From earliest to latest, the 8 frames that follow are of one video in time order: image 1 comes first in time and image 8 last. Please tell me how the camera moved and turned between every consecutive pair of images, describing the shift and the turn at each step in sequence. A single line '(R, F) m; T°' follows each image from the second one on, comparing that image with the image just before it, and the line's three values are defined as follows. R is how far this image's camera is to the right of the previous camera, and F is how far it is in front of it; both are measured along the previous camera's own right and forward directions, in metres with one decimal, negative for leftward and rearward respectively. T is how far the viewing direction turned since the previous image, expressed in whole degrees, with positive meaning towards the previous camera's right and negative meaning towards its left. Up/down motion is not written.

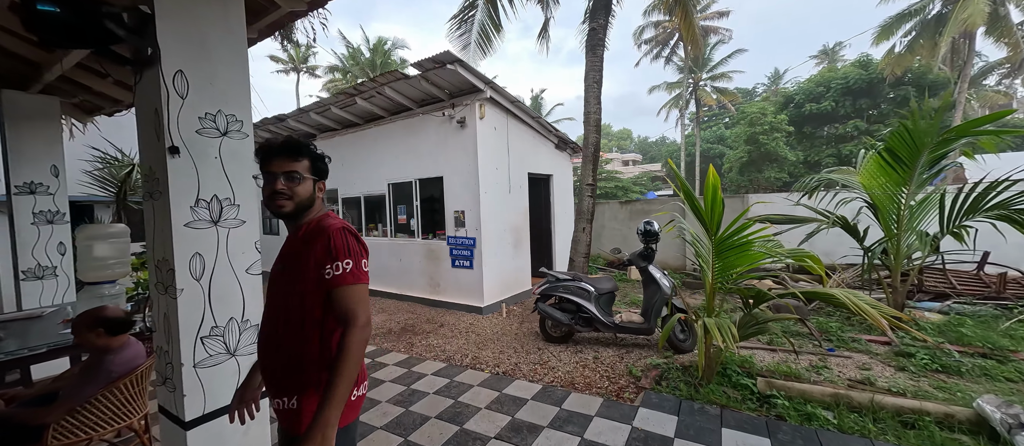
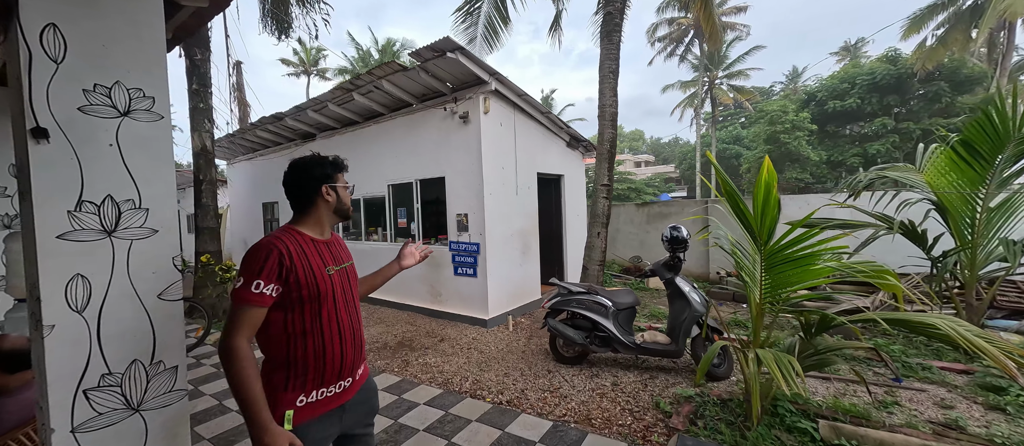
(0.0, +0.4) m; -2°
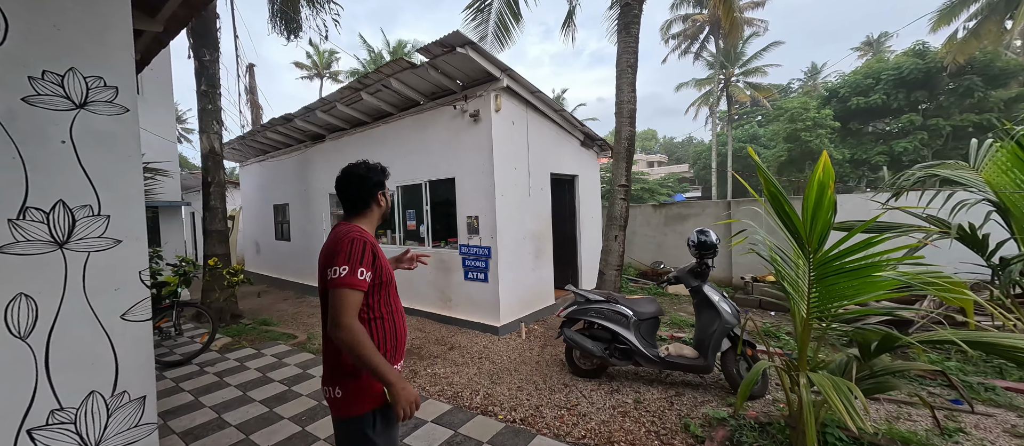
(0.0, +0.2) m; -2°
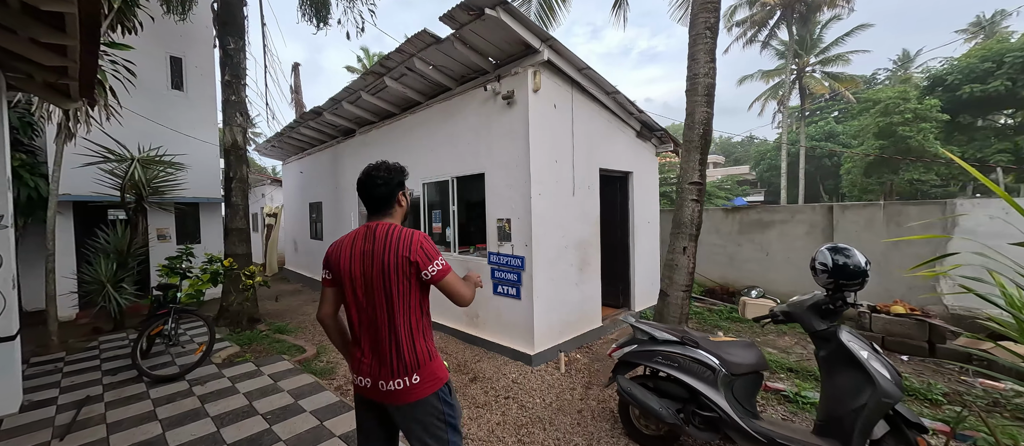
(0.0, +0.8) m; -7°
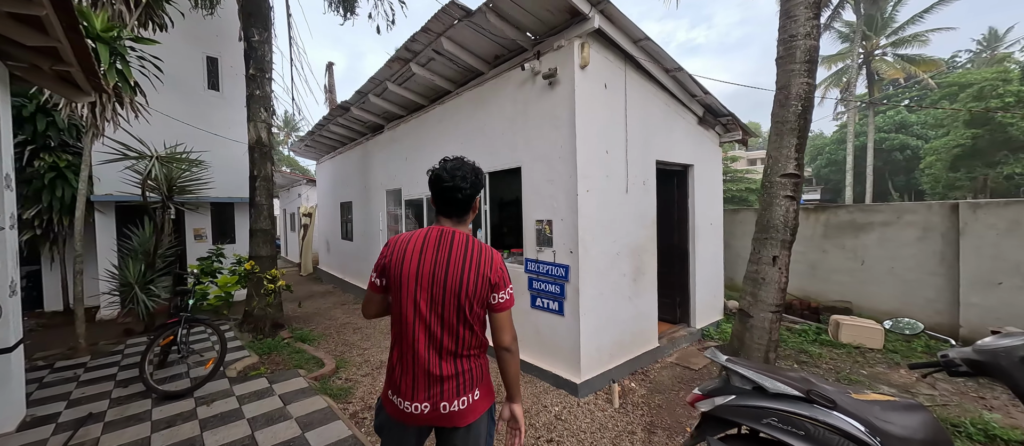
(-0.1, +0.6) m; -5°
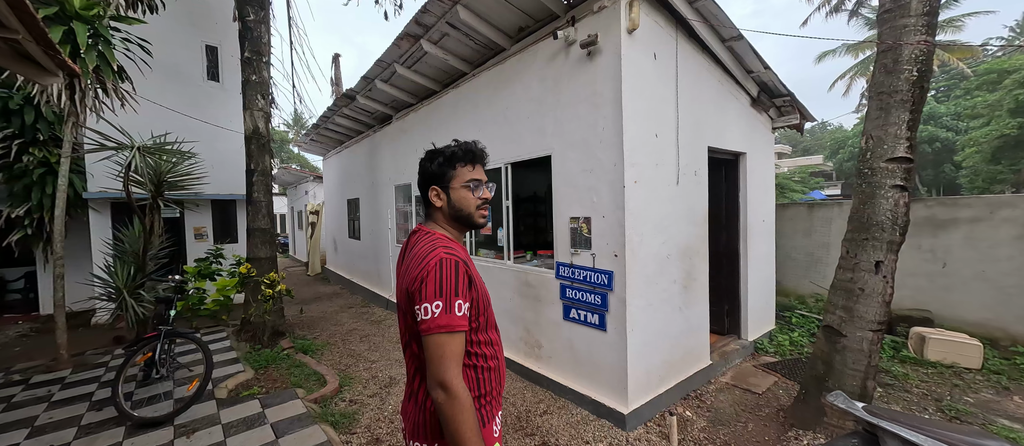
(-0.2, +0.5) m; -1°
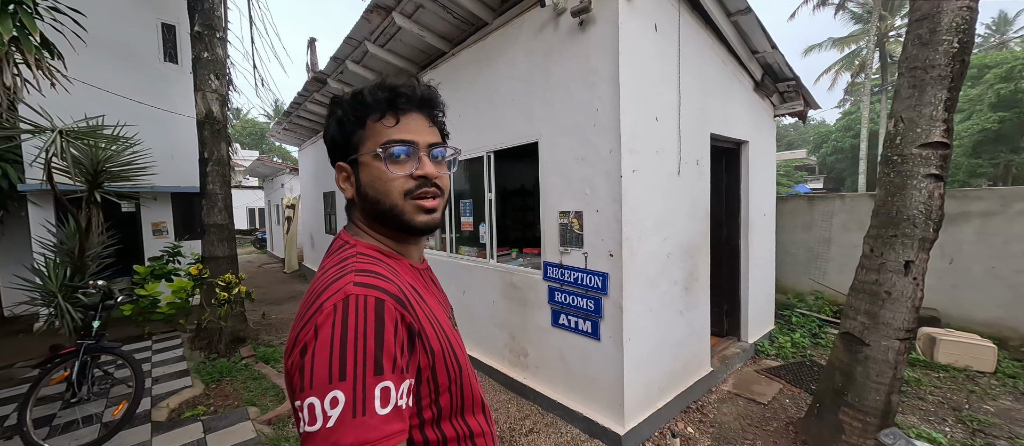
(+0.1, +0.3) m; +2°
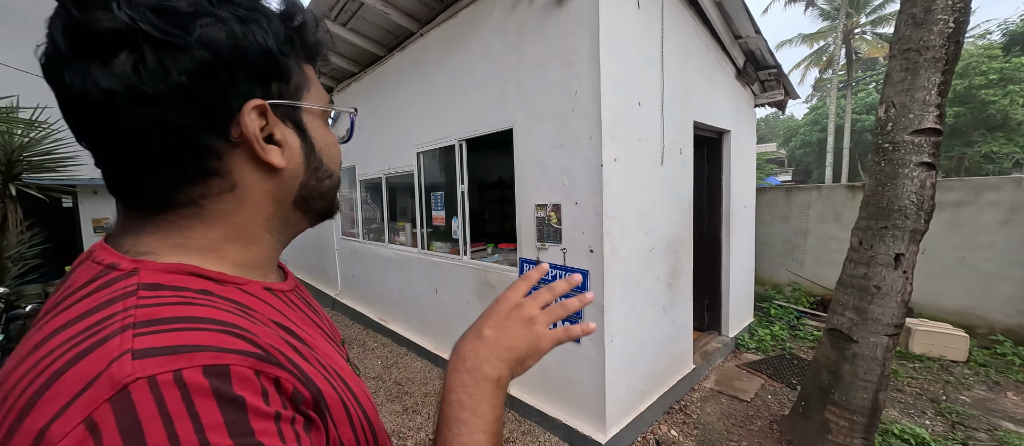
(+0.1, +0.2) m; +3°
